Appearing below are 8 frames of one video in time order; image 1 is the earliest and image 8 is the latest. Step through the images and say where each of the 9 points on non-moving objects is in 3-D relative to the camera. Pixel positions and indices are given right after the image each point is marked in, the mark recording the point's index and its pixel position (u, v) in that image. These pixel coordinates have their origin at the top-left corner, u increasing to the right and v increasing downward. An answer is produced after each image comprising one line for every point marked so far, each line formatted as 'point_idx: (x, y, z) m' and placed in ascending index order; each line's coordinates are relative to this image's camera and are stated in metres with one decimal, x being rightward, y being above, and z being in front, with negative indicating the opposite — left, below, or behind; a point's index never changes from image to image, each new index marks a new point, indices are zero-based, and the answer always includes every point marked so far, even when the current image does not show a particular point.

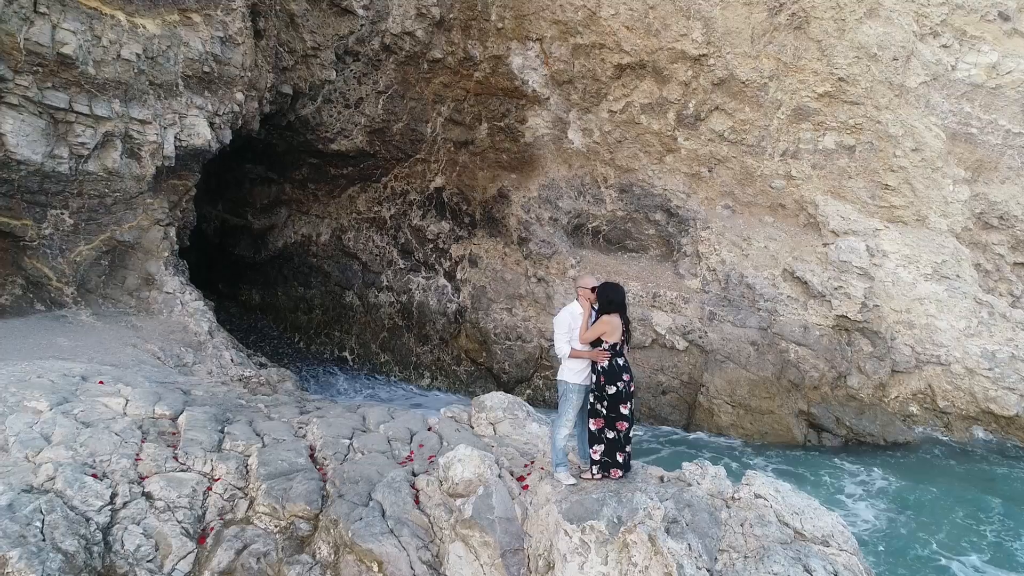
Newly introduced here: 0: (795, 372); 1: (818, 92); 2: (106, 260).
0: (+2.9, -0.9, +7.4) m
1: (+3.2, +2.1, +7.6) m
2: (-3.3, +0.2, +5.9) m
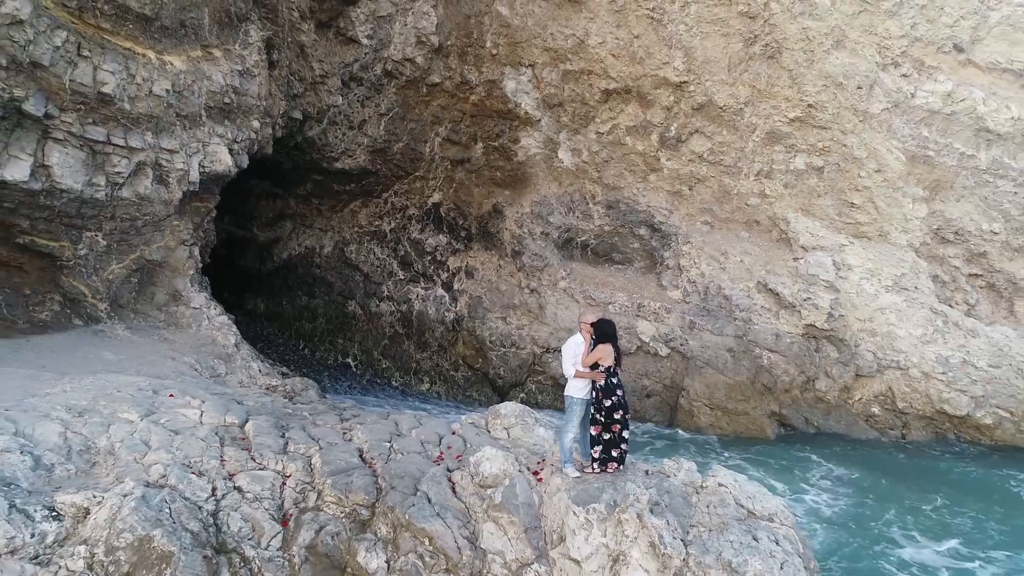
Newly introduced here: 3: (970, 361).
0: (+2.8, -1.0, +8.0) m
1: (+3.1, +1.9, +8.2) m
2: (-3.3, +0.1, +6.4) m
3: (+4.7, -0.8, +7.6) m
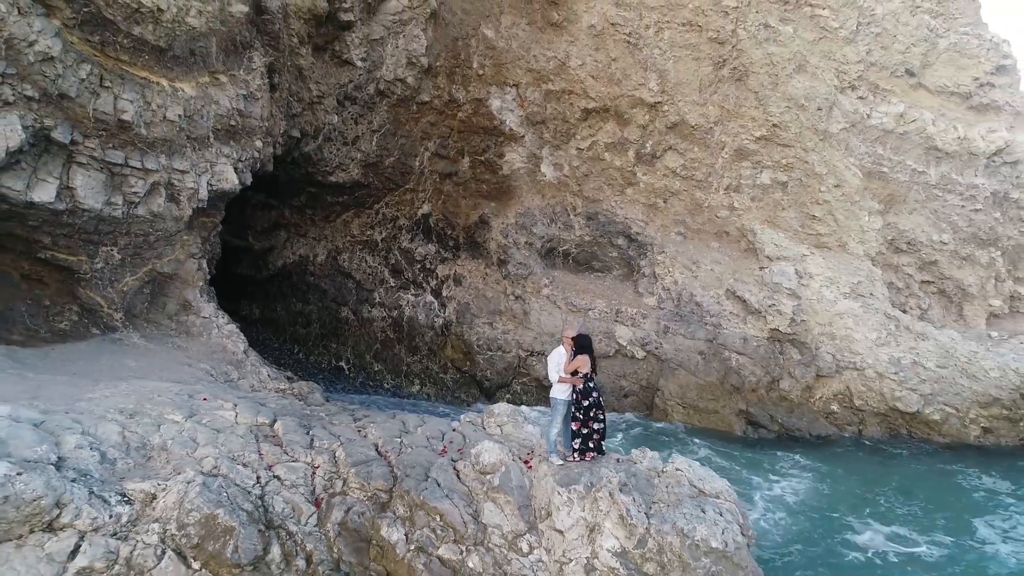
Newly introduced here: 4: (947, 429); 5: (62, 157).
0: (+2.7, -1.1, +8.6) m
1: (+2.9, +1.9, +8.8) m
2: (-3.4, 0.0, +6.8) m
3: (+4.6, -0.8, +8.2) m
4: (+4.9, -1.6, +8.3) m
5: (-3.6, +1.0, +5.7) m
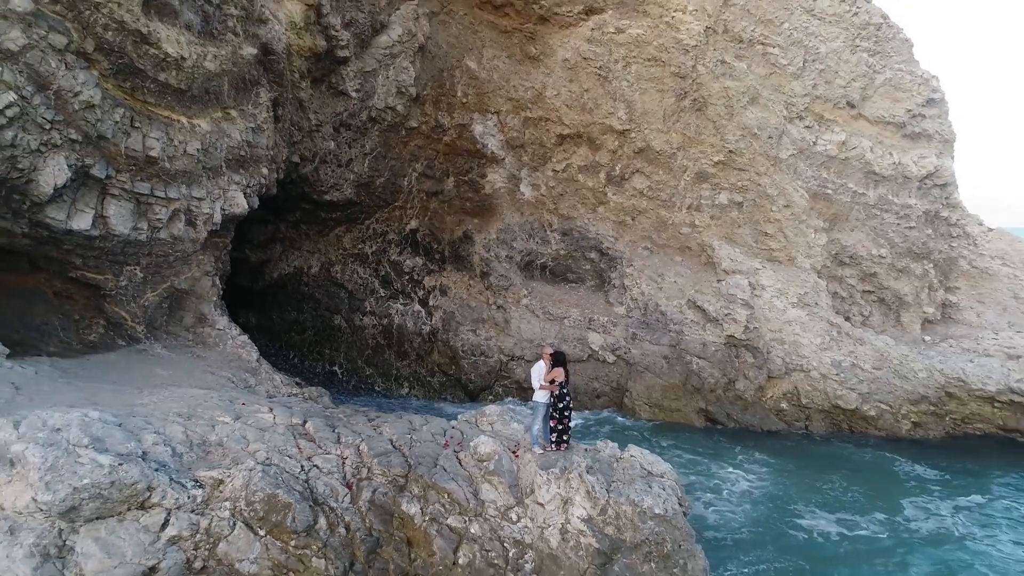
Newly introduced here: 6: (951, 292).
0: (+2.4, -1.2, +9.6) m
1: (+2.7, +1.7, +9.7) m
2: (-3.6, -0.2, +7.5) m
3: (+4.4, -1.0, +9.2) m
4: (+4.7, -1.7, +9.3) m
5: (-3.7, +0.9, +6.5) m
6: (+6.4, -0.1, +10.5) m
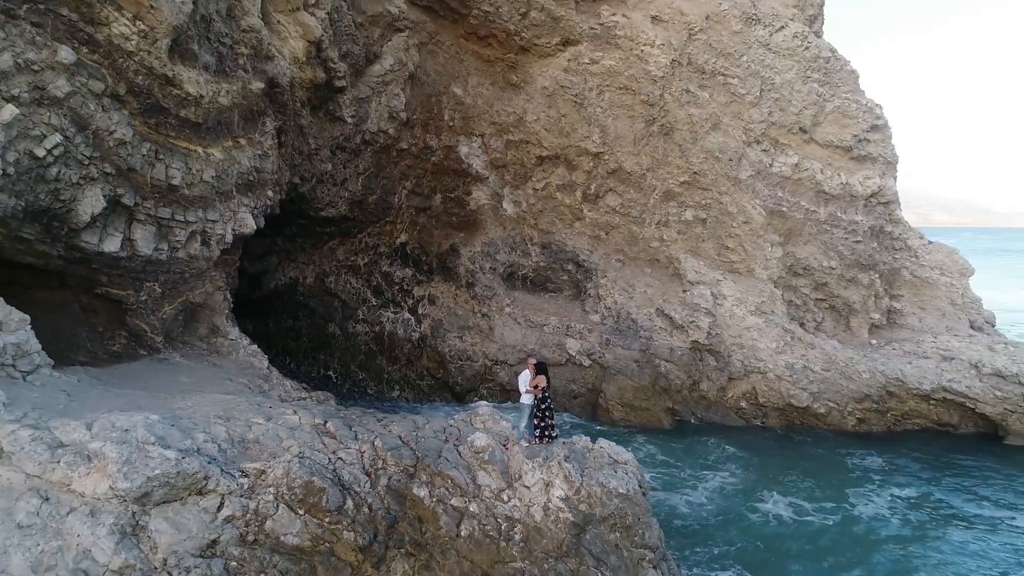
0: (+2.2, -1.3, +10.5) m
1: (+2.5, +1.6, +10.6) m
2: (-3.8, -0.3, +8.3) m
3: (+4.2, -1.1, +10.2) m
4: (+4.5, -1.9, +10.2) m
5: (-3.8, +0.7, +7.2) m
6: (+6.1, -0.2, +11.5) m
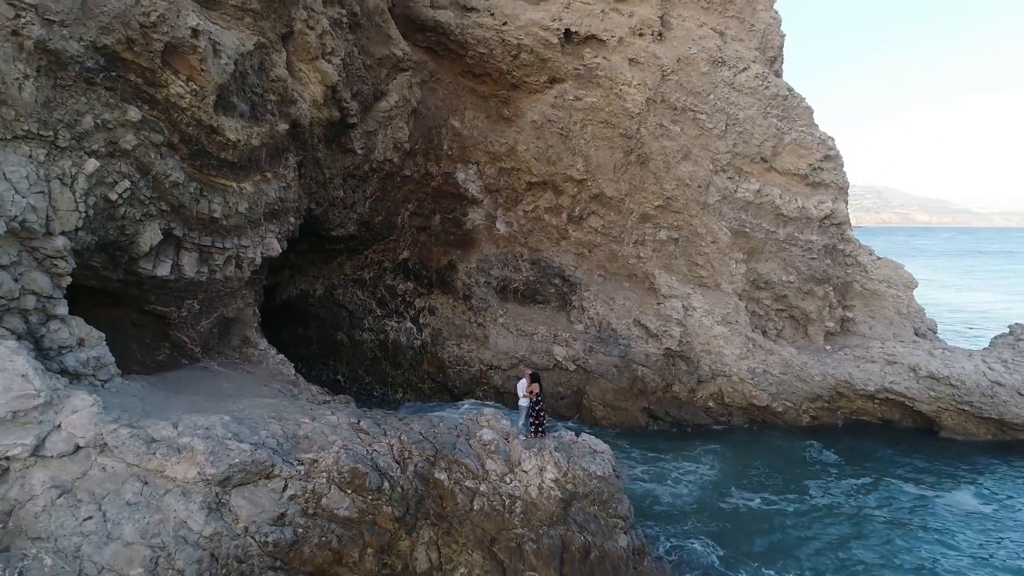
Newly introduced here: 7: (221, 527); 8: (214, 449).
0: (+2.1, -1.5, +11.8) m
1: (+2.3, +1.4, +11.9) m
2: (-3.8, -0.5, +9.4) m
3: (+4.1, -1.3, +11.5) m
4: (+4.4, -2.1, +11.6) m
5: (-3.9, +0.5, +8.3) m
6: (+6.0, -0.4, +12.9) m
7: (-2.1, -1.8, +5.3) m
8: (-2.3, -1.3, +5.6) m
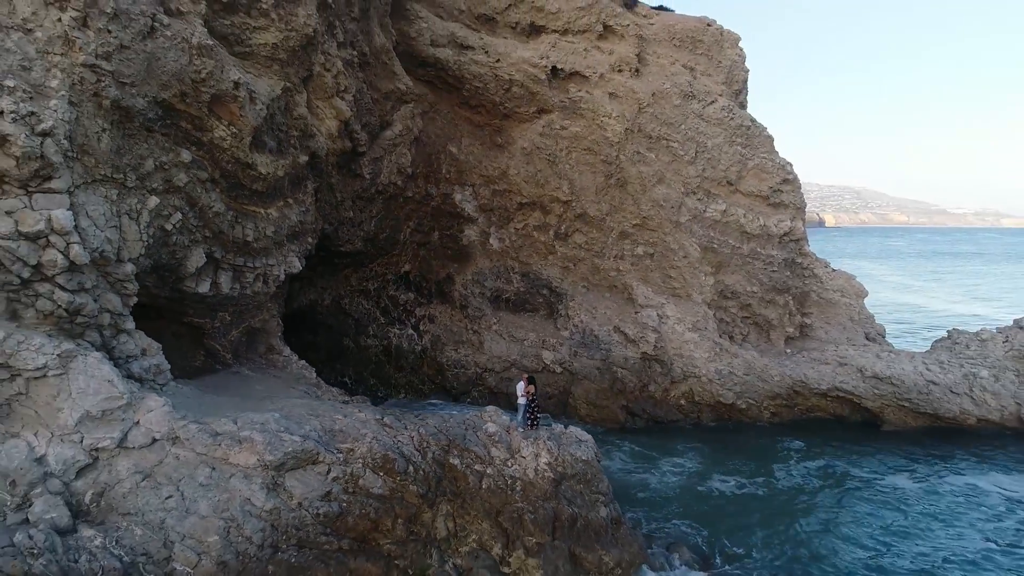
0: (+2.0, -1.7, +13.1) m
1: (+2.2, +1.2, +13.3) m
2: (-3.9, -0.7, +10.6) m
3: (+3.9, -1.5, +12.9) m
4: (+4.3, -2.2, +13.0) m
5: (-3.9, +0.3, +9.6) m
6: (+5.8, -0.6, +14.3) m
7: (-2.1, -2.0, +6.6) m
8: (-2.3, -1.4, +6.9) m
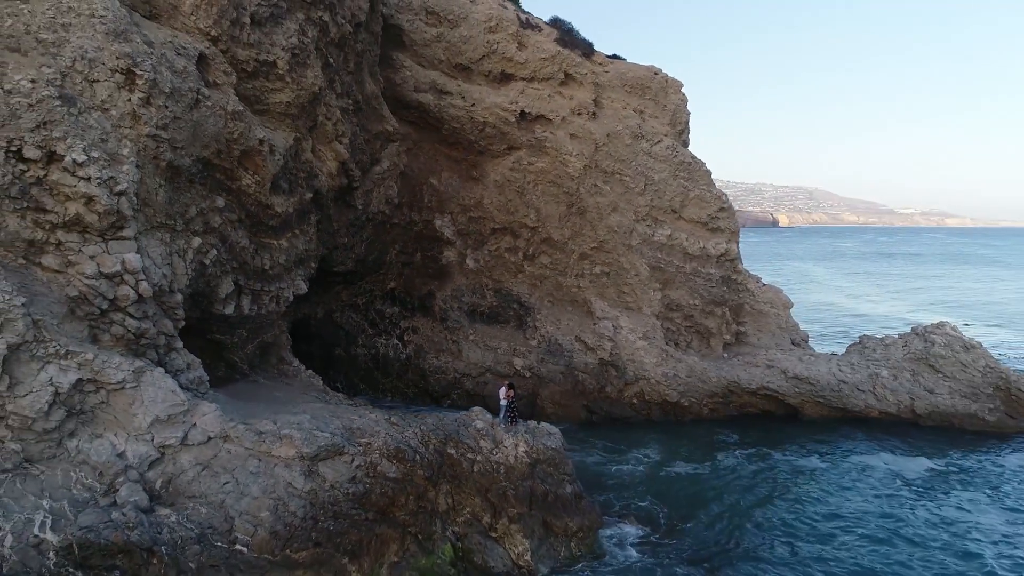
0: (+1.4, -2.0, +15.1) m
1: (+1.7, +0.9, +15.3) m
2: (-4.3, -1.1, +12.3) m
3: (+3.4, -1.8, +15.0) m
4: (+3.8, -2.5, +15.1) m
5: (-4.3, 0.0, +11.2) m
6: (+5.2, -0.8, +16.5) m
7: (-2.3, -2.3, +8.4) m
8: (-2.5, -1.8, +8.7) m
